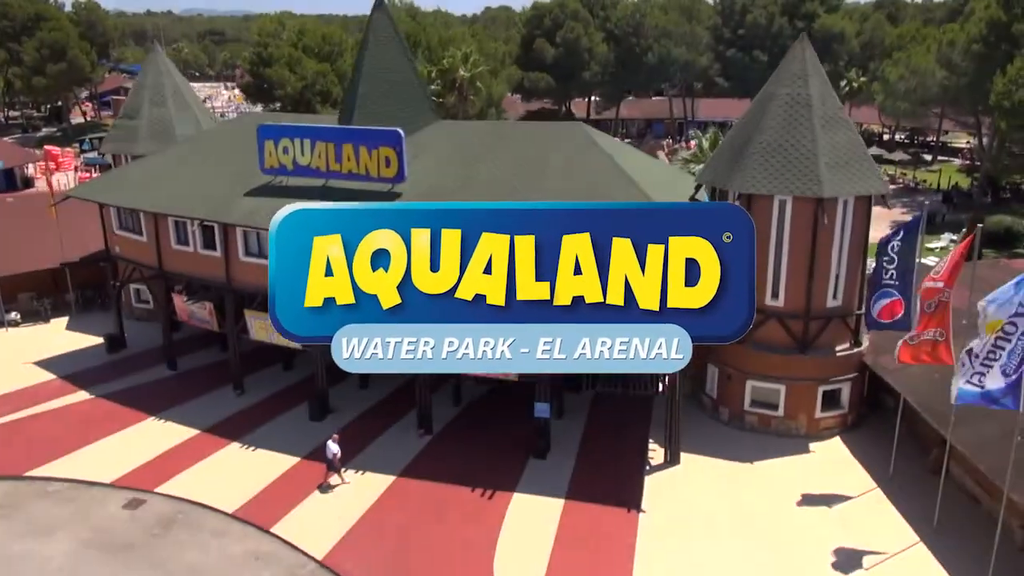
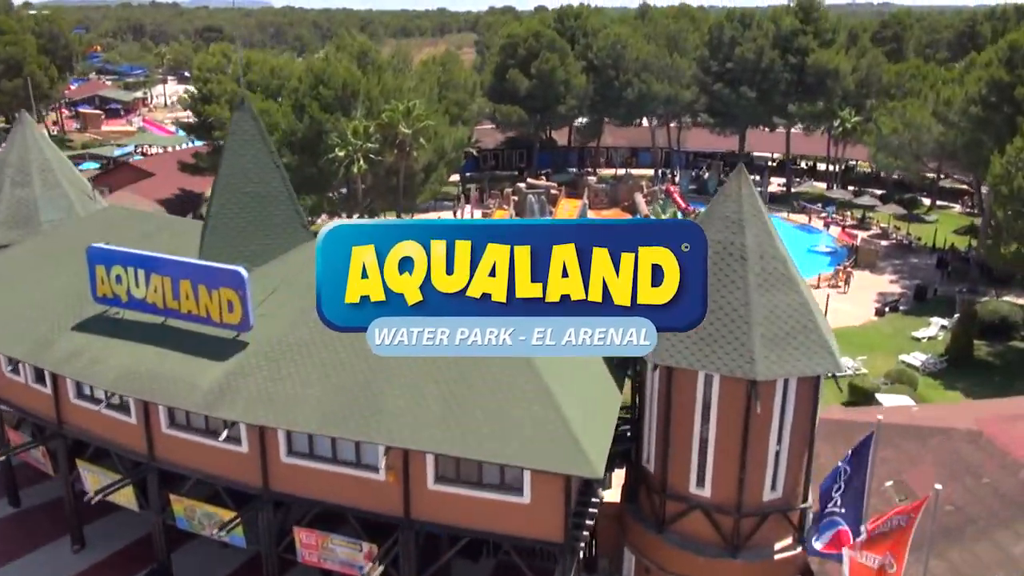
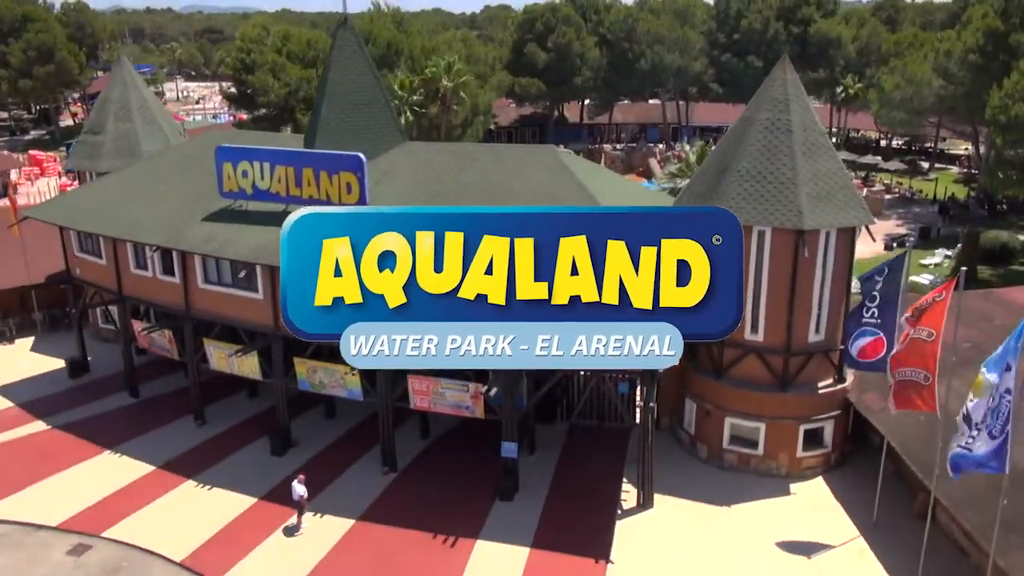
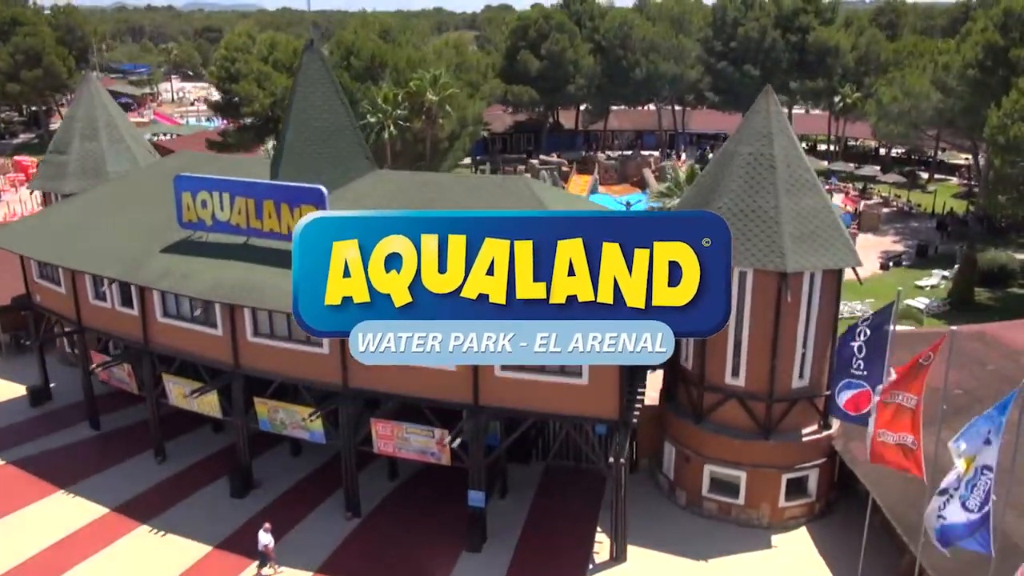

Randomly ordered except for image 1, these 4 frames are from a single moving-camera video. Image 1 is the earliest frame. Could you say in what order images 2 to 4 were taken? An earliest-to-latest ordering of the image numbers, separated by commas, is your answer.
3, 4, 2
